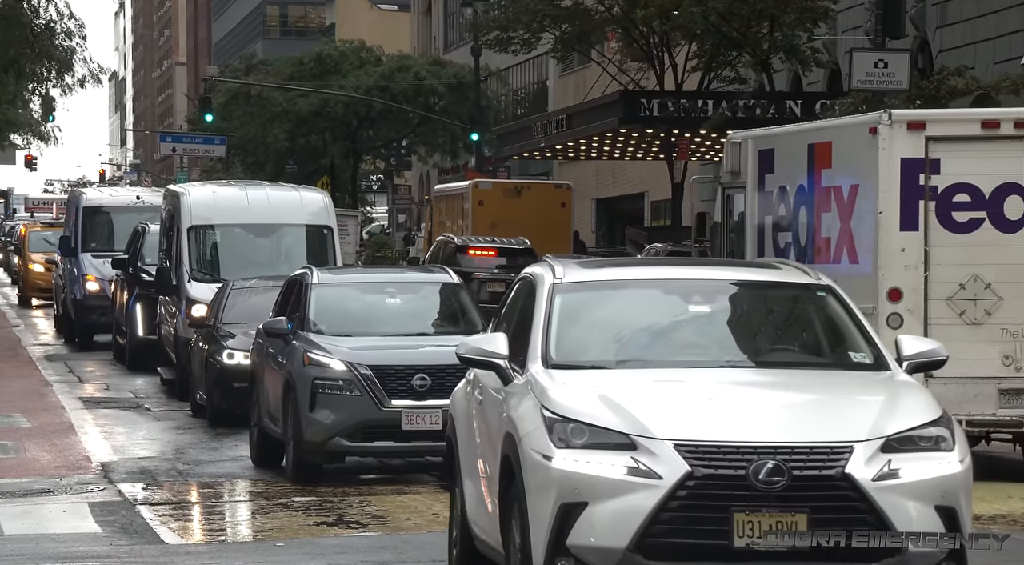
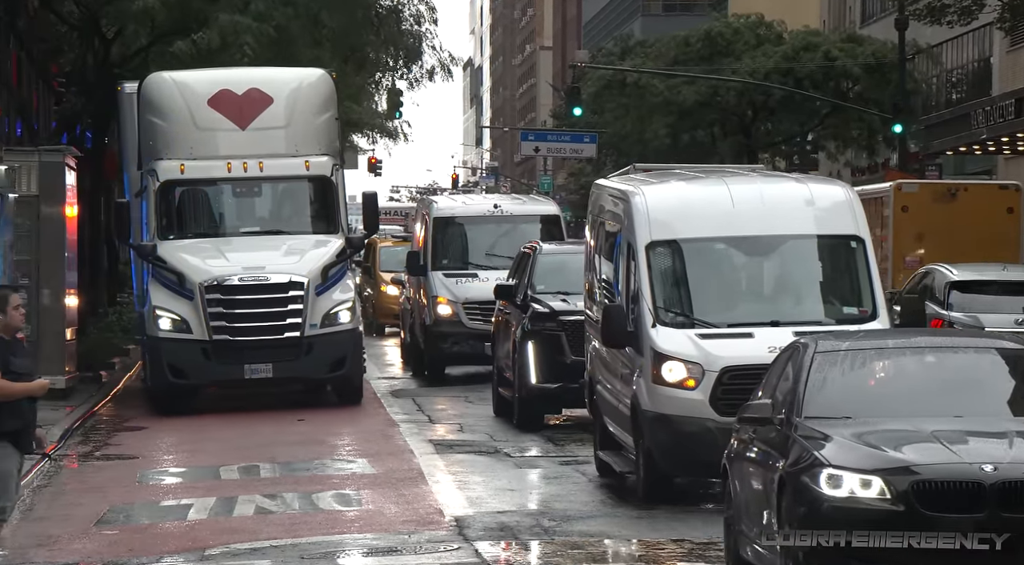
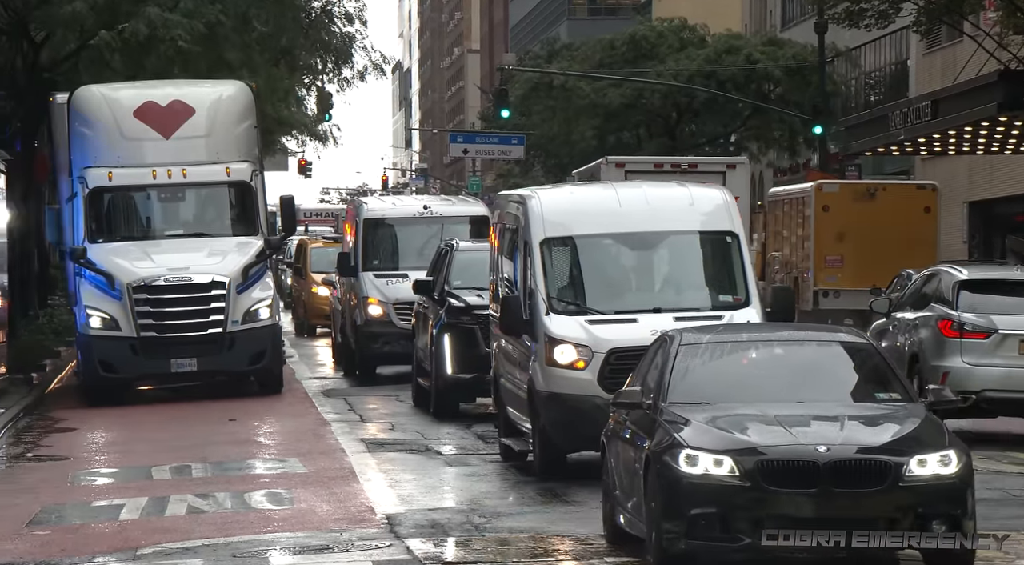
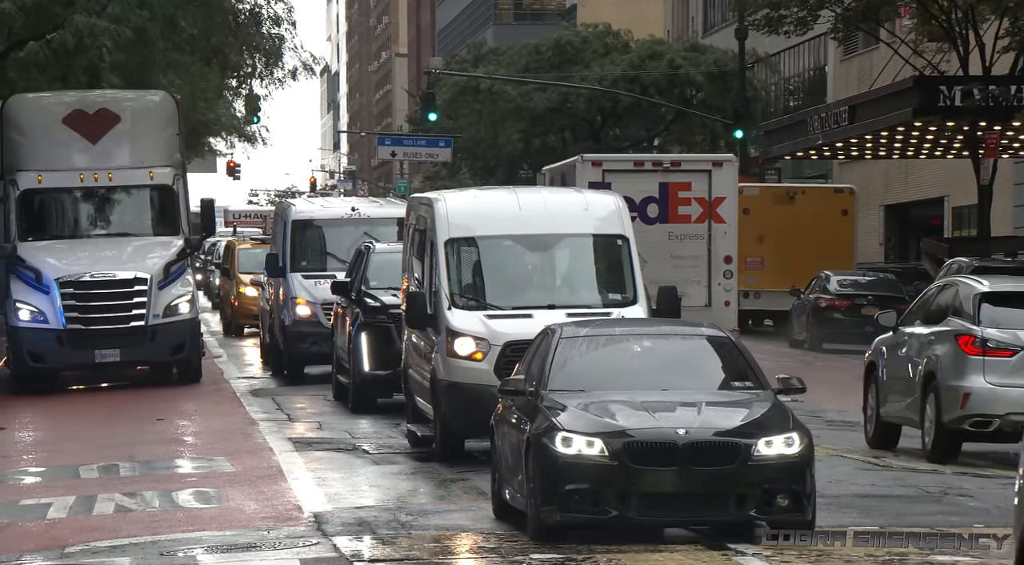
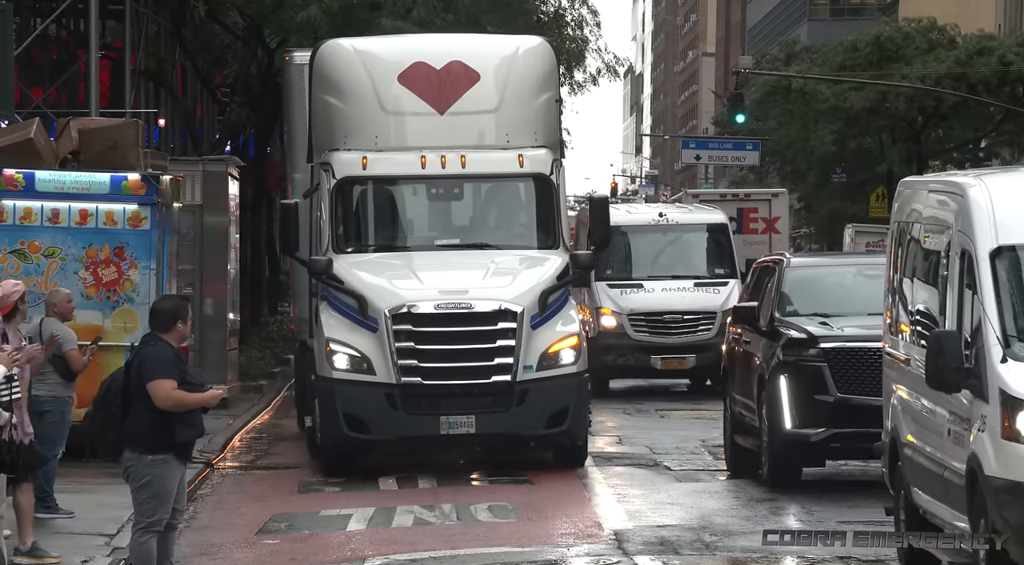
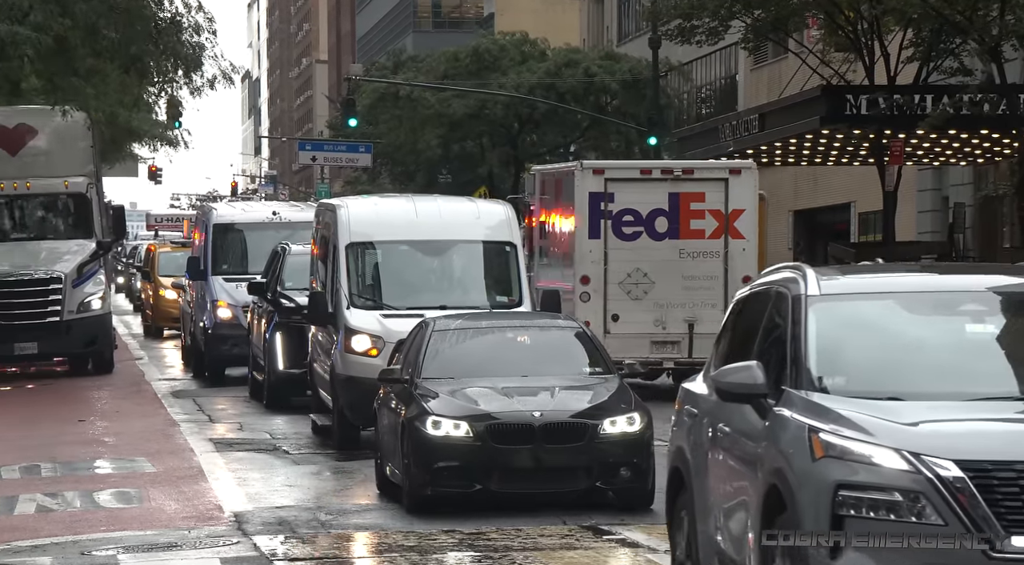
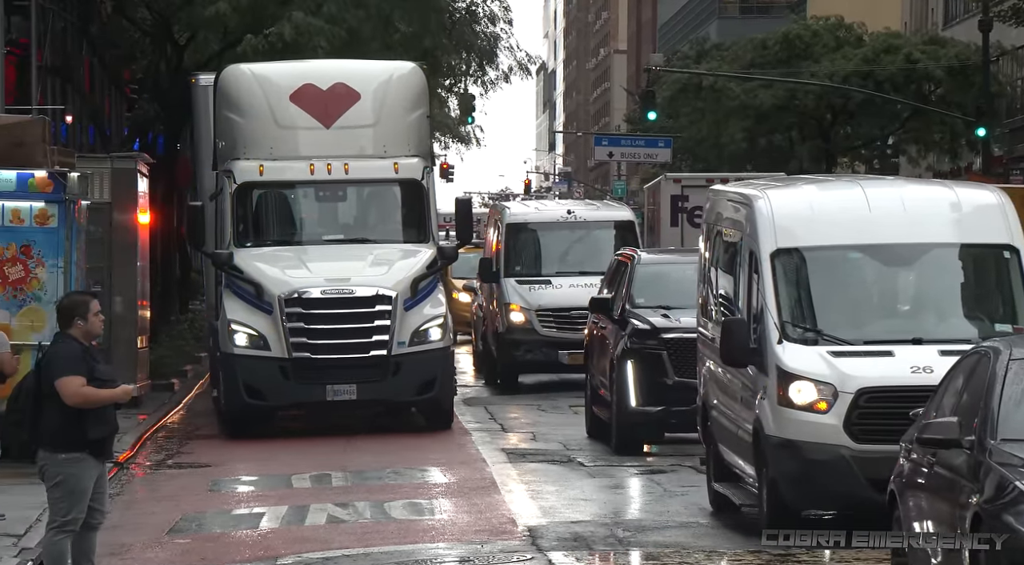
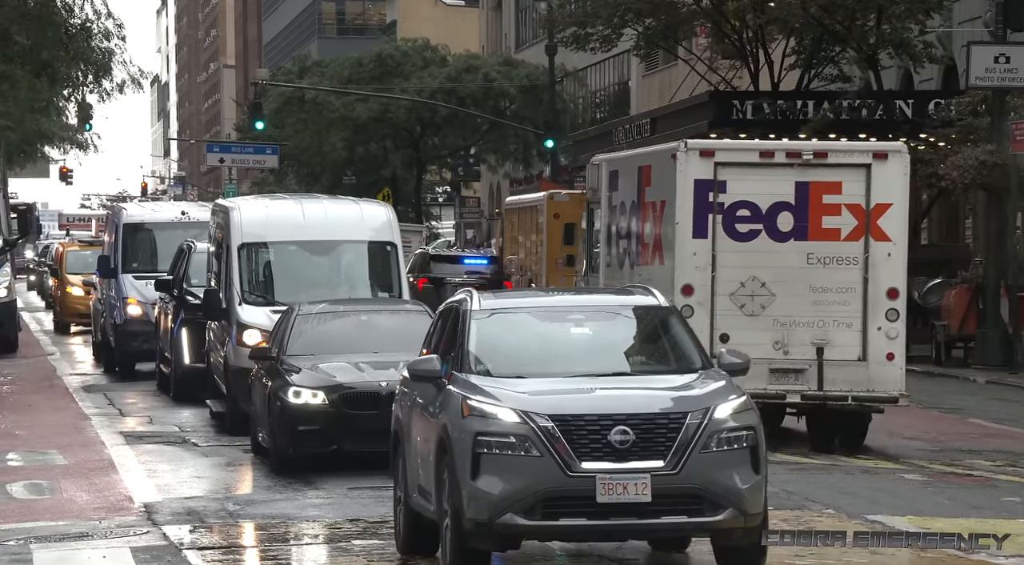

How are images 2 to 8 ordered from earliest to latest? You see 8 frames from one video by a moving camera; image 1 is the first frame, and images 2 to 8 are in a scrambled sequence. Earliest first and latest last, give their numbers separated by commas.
8, 6, 4, 3, 2, 7, 5
